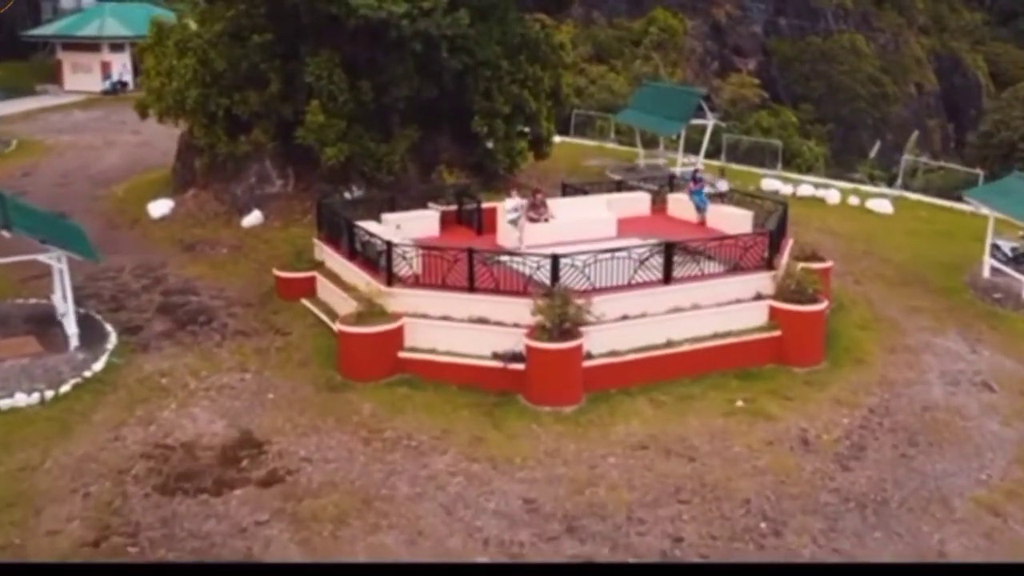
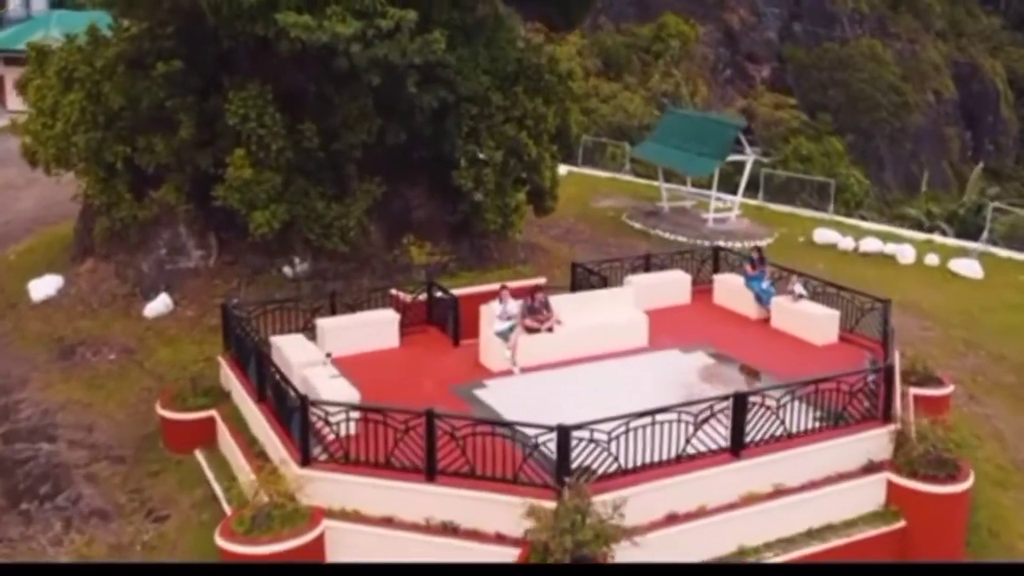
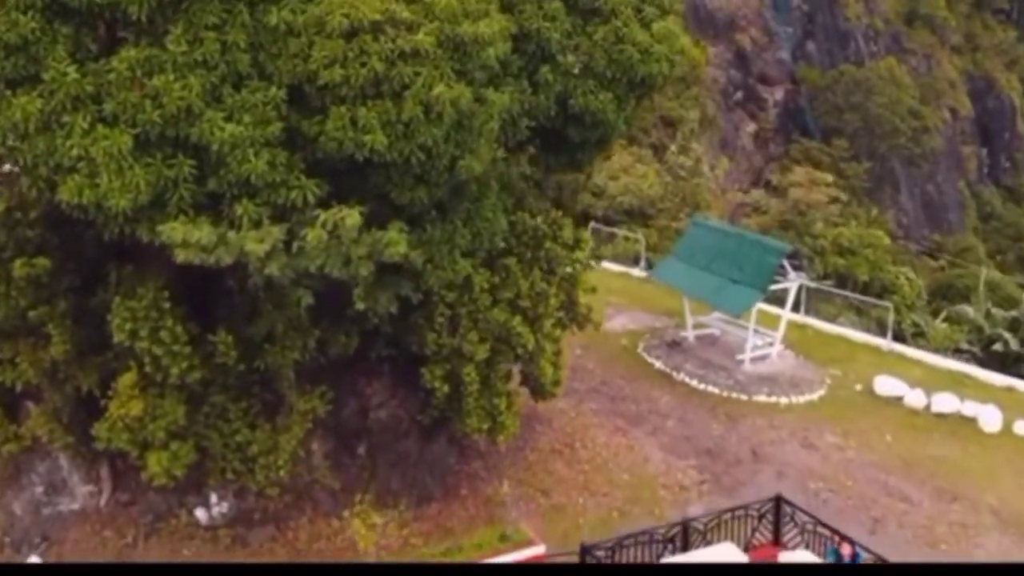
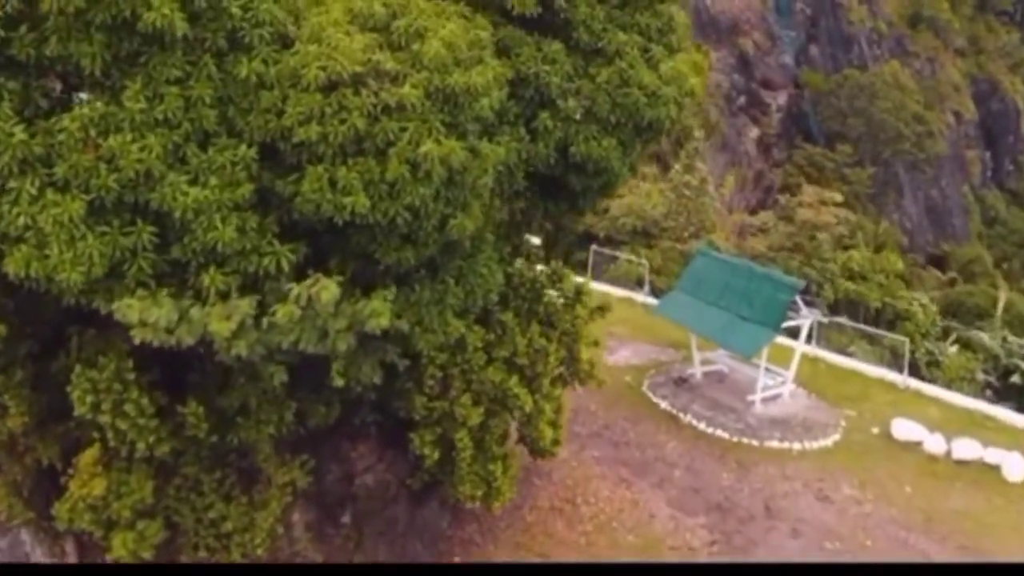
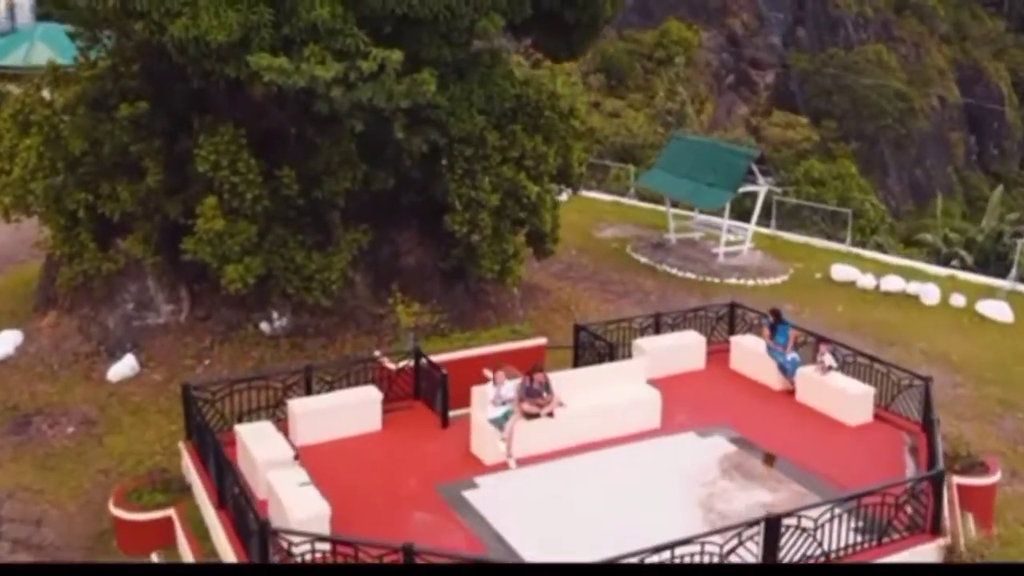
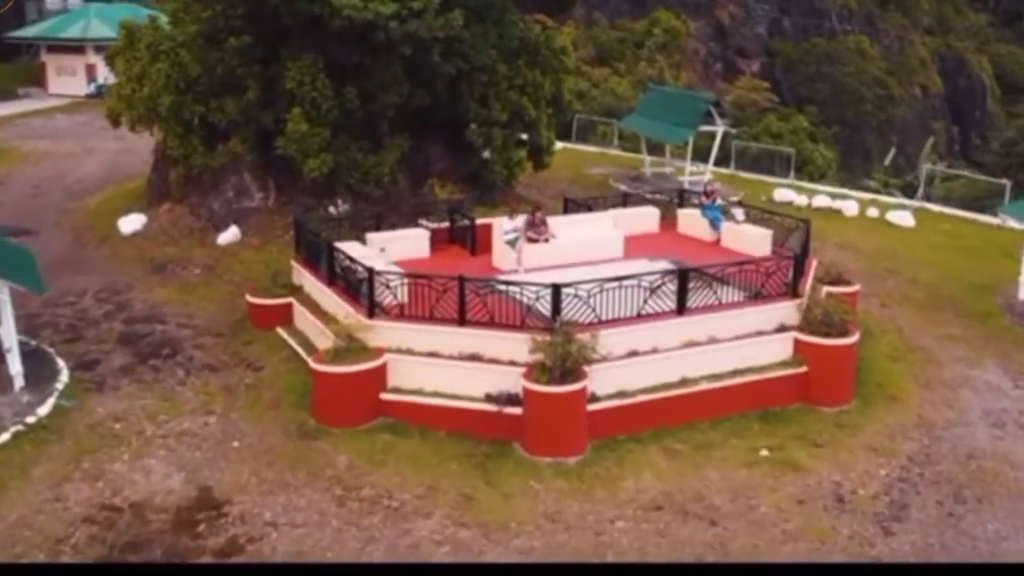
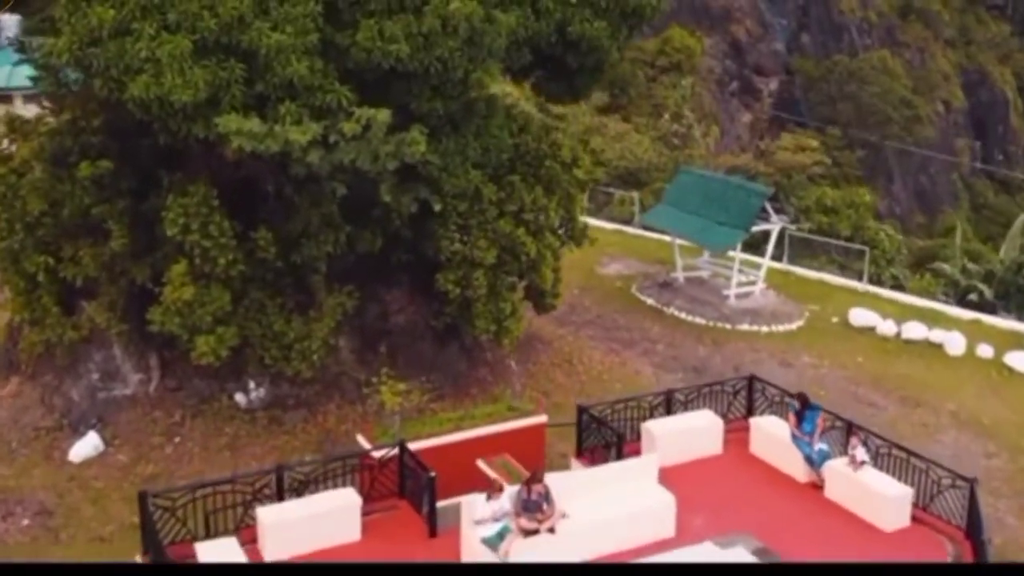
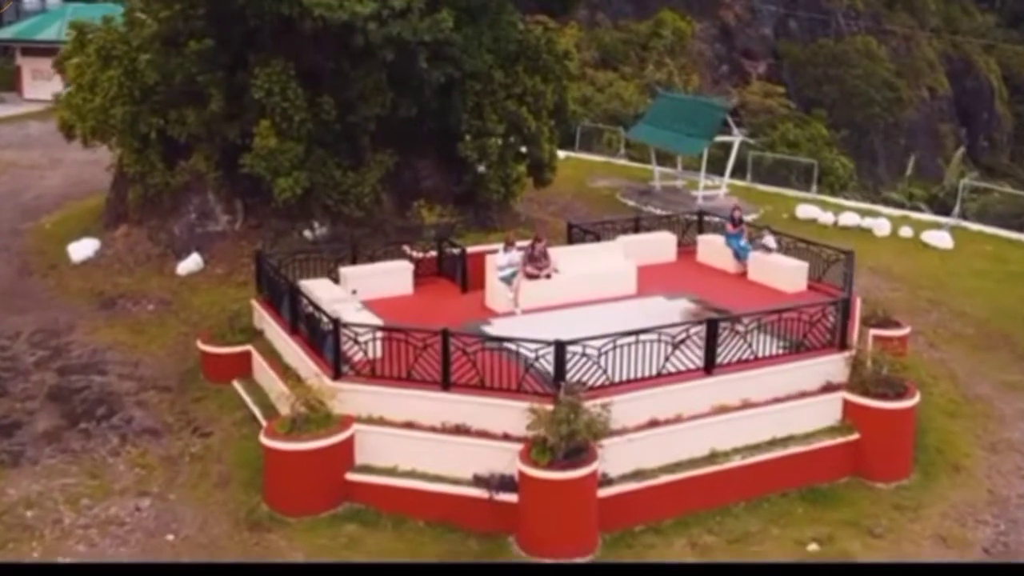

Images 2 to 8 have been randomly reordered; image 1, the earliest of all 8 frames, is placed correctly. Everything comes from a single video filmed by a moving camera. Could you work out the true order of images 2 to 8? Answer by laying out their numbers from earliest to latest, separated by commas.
6, 8, 2, 5, 7, 3, 4
